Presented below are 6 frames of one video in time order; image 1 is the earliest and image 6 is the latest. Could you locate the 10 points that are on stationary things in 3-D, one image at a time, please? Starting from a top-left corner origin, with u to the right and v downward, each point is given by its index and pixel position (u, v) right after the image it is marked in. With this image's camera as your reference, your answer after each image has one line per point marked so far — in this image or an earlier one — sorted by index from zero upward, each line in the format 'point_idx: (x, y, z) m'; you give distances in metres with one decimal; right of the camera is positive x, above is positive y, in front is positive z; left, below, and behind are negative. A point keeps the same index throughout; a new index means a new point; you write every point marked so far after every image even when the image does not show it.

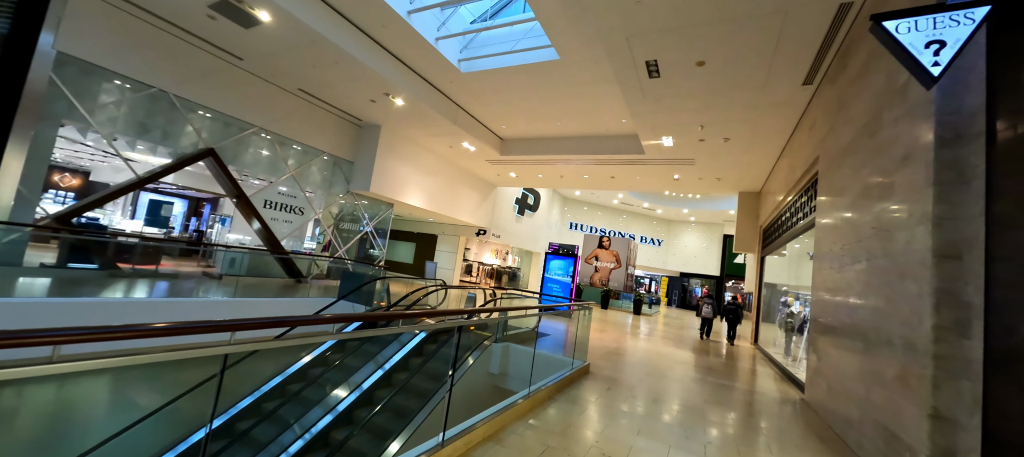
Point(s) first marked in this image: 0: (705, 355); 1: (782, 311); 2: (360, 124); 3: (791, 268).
0: (+4.4, -2.8, +8.5) m
1: (+5.7, -1.7, +8.0) m
2: (-3.8, +2.6, +9.5) m
3: (+5.6, -0.8, +7.7) m
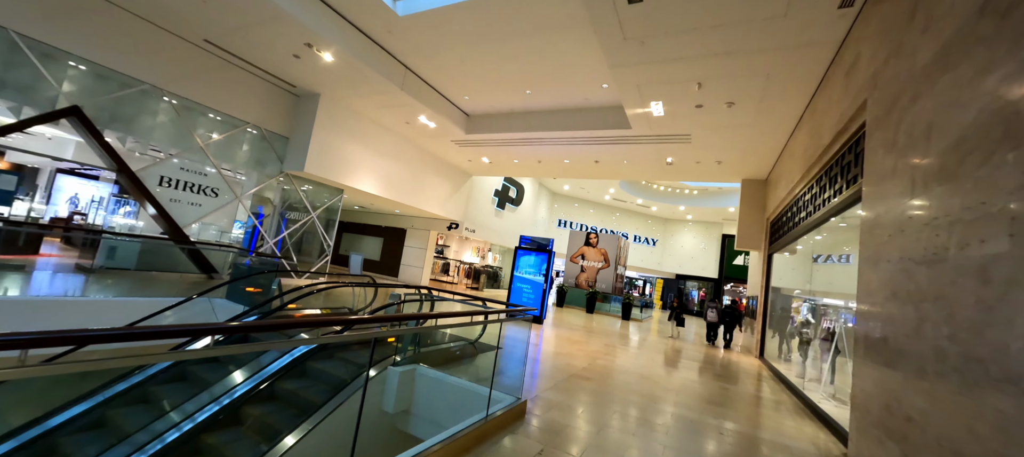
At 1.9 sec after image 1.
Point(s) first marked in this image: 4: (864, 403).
0: (+3.6, -2.6, +7.1) m
1: (+4.9, -1.6, +6.6) m
2: (-4.5, +2.9, +8.0) m
3: (+4.8, -0.7, +6.3) m
4: (+2.5, -1.2, +2.7) m
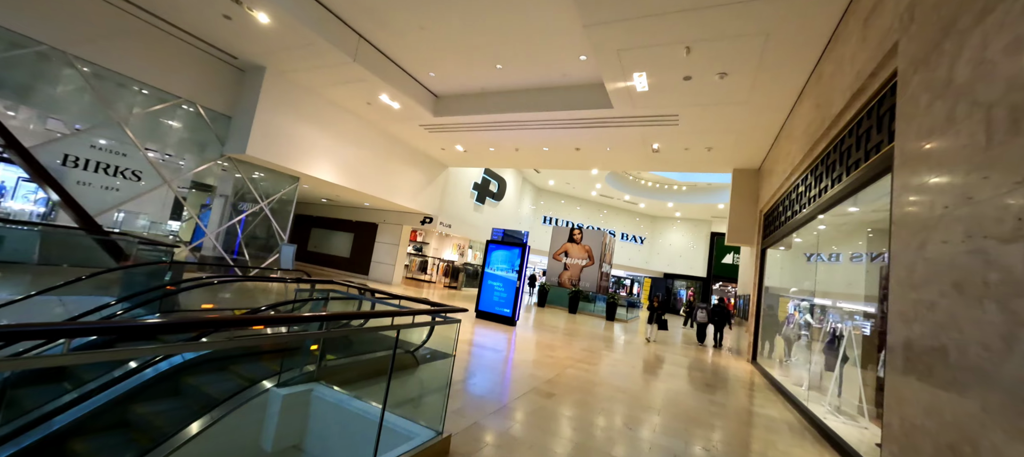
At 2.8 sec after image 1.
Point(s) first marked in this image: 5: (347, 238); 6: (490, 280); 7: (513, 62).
0: (+3.0, -2.4, +6.4) m
1: (+4.4, -1.4, +5.9) m
2: (-5.1, +3.0, +7.2) m
3: (+4.3, -0.5, +5.6) m
4: (+2.1, -1.1, +2.0) m
5: (-5.7, -0.3, +13.1) m
6: (-0.4, -1.0, +7.4) m
7: (0.0, +2.8, +6.4) m
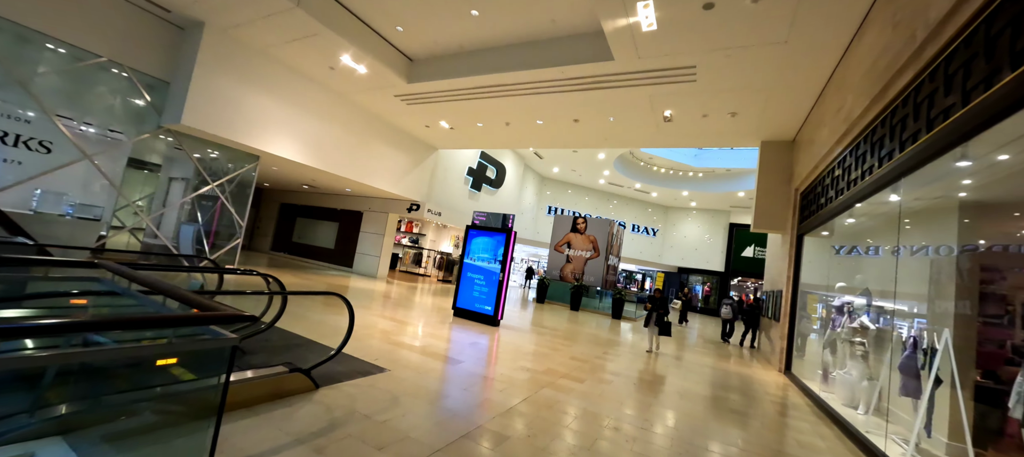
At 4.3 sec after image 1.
0: (+2.7, -2.2, +5.2) m
1: (+4.0, -1.2, +4.7) m
2: (-5.4, +3.3, +6.2) m
3: (+4.0, -0.3, +4.4) m
4: (+1.6, -0.9, +0.8) m
5: (-5.8, 0.0, +12.2) m
6: (-0.7, -0.7, +6.3) m
7: (-0.3, +3.1, +5.2) m
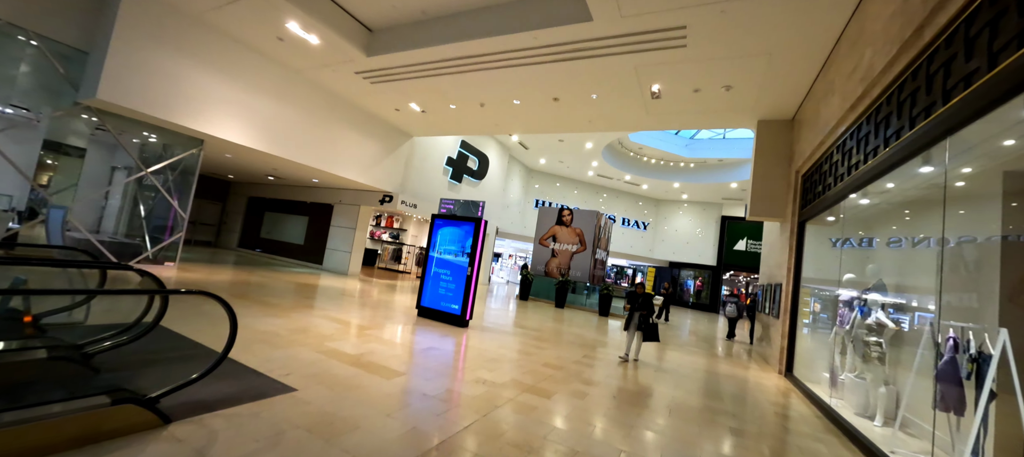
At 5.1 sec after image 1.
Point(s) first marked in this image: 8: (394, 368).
0: (+2.3, -2.0, +4.6) m
1: (+3.6, -1.0, +4.1) m
2: (-5.8, +3.4, +5.4) m
3: (+3.6, -0.1, +3.8) m
4: (+1.3, -0.7, +0.2) m
5: (-6.3, +0.2, +11.4) m
6: (-1.1, -0.6, +5.7) m
7: (-0.7, +3.2, +4.5) m
8: (-1.0, -1.2, +3.2) m
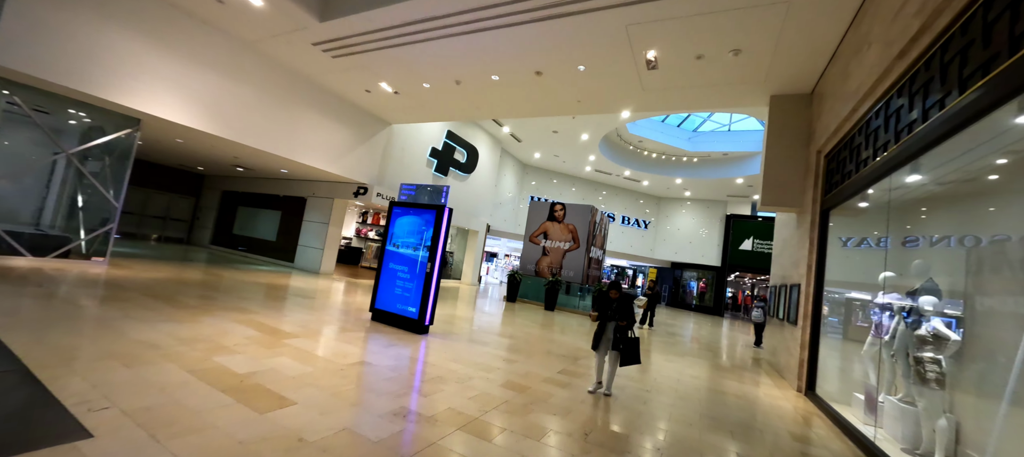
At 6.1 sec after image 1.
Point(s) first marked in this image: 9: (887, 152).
0: (+1.9, -1.9, +3.7) m
1: (+3.3, -0.9, +3.2) m
2: (-6.2, +3.6, +4.6) m
3: (+3.2, 0.0, +2.9) m
4: (+0.9, -0.6, -0.6) m
5: (-6.6, +0.3, +10.6) m
6: (-1.5, -0.4, +4.8) m
7: (-1.1, +3.3, +3.7) m
8: (-1.4, -1.0, +2.4) m
9: (+3.3, +0.7, +3.2) m
